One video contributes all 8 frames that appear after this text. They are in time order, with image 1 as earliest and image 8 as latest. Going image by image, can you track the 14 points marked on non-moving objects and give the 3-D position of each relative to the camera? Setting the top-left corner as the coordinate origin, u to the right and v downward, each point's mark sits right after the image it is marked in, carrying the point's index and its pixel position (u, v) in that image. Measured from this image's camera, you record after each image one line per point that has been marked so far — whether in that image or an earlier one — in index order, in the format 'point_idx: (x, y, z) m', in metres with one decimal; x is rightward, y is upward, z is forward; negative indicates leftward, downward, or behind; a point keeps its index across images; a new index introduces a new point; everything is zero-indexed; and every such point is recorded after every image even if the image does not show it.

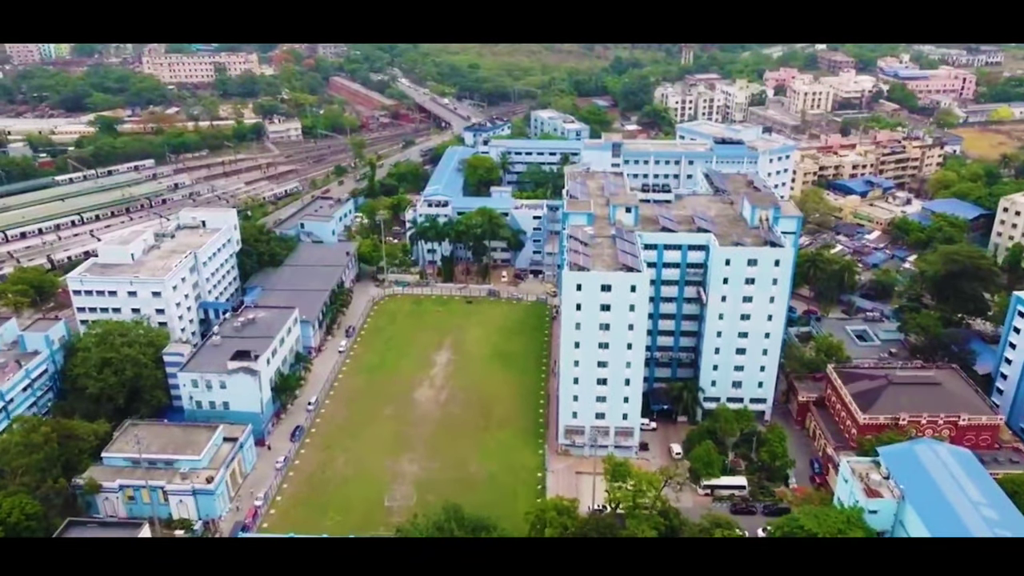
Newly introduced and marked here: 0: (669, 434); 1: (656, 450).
0: (+5.0, -4.5, +25.4) m
1: (+4.5, -4.9, +24.3) m
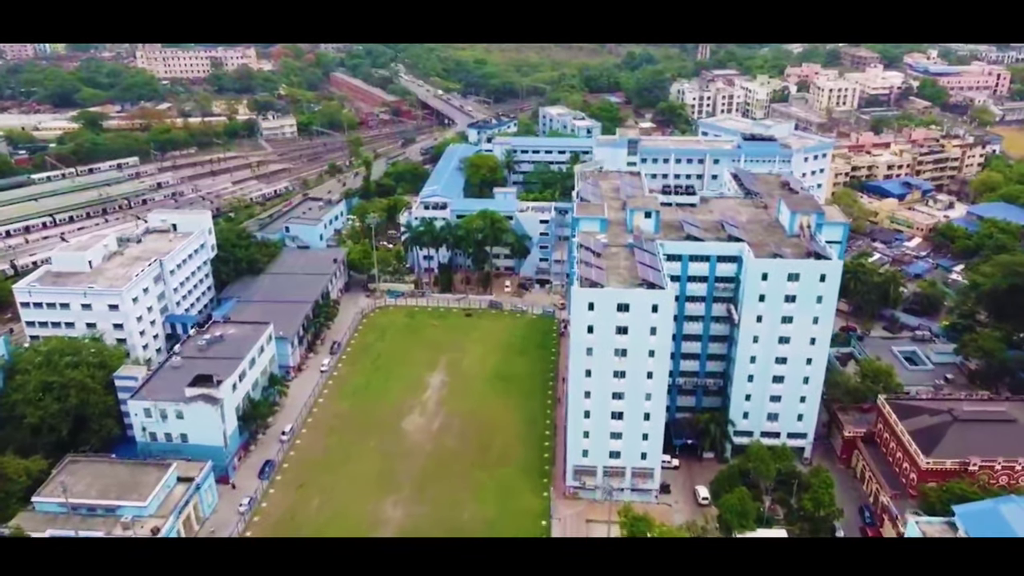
0: (+5.0, -5.1, +21.0) m
1: (+4.4, -5.5, +19.9) m
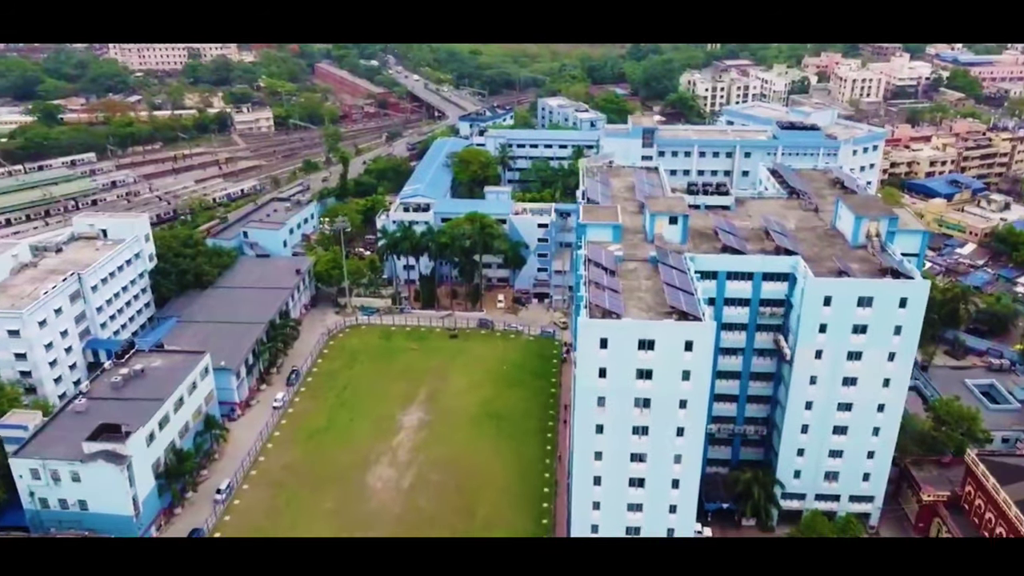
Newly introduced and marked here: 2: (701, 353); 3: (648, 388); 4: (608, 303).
0: (+4.7, -5.8, +15.0) m
1: (+4.1, -6.2, +13.9) m
2: (+4.3, -1.5, +18.4) m
3: (+3.2, -2.3, +18.8) m
4: (+2.3, -0.3, +19.0) m
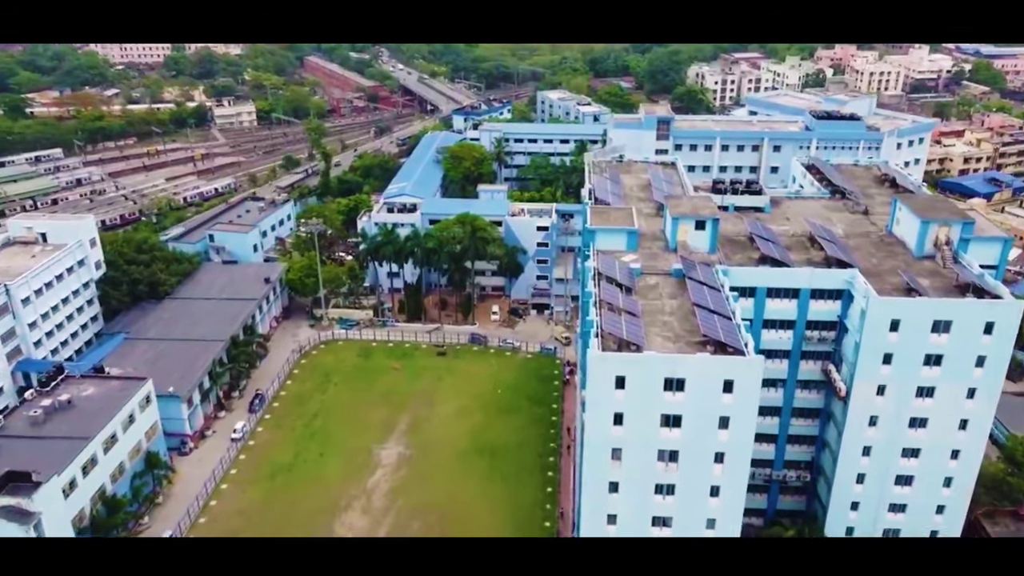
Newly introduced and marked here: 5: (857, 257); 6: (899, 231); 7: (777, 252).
0: (+4.5, -6.3, +11.2) m
1: (+3.9, -6.7, +10.1) m
2: (+4.2, -1.9, +14.5) m
3: (+3.0, -2.8, +14.9) m
4: (+2.1, -0.8, +15.1) m
5: (+8.0, +0.7, +18.5) m
6: (+9.4, +1.4, +19.6) m
7: (+6.2, +0.8, +18.7) m
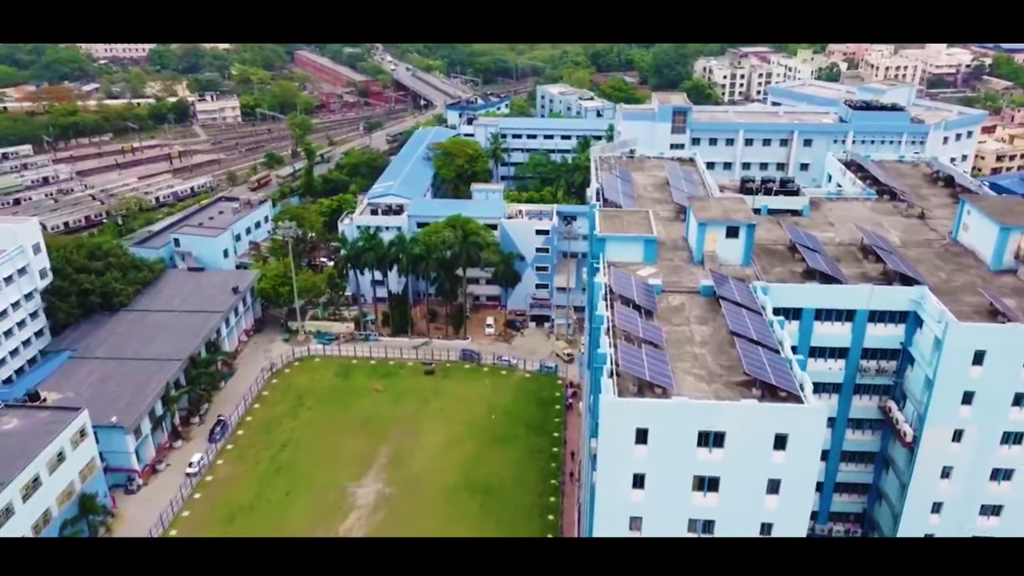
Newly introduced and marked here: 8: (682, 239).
0: (+4.4, -6.6, +8.0) m
1: (+3.8, -7.0, +6.9) m
2: (+4.1, -2.3, +11.4) m
3: (+2.9, -3.2, +11.7) m
4: (+2.0, -1.2, +11.9) m
5: (+7.8, +0.3, +15.3) m
6: (+9.3, +1.0, +16.4) m
7: (+6.1, +0.5, +15.6) m
8: (+3.6, +1.0, +16.8) m
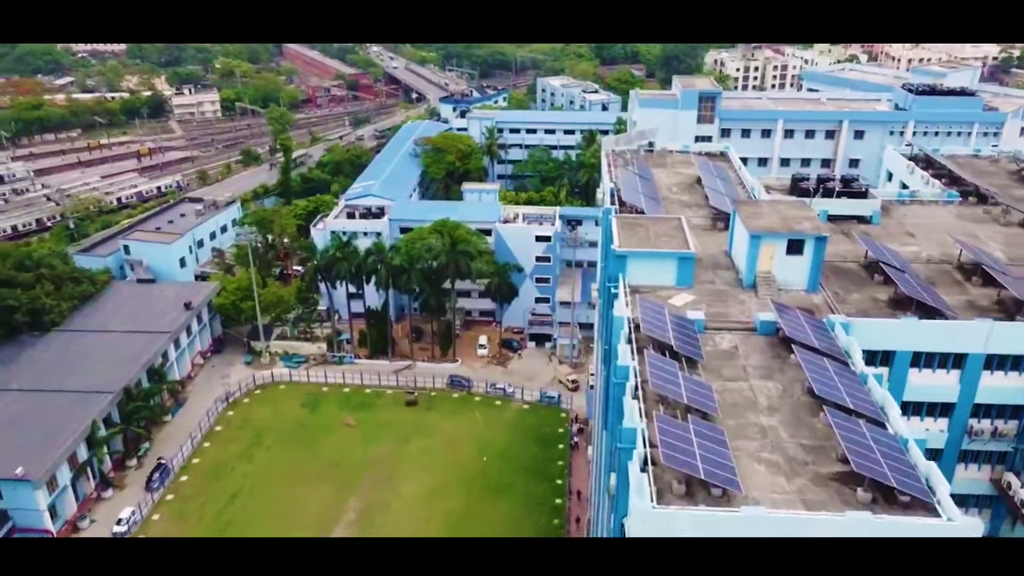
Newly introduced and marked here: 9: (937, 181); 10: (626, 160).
0: (+4.3, -7.1, +4.2) m
1: (+3.7, -7.5, +3.1) m
2: (+3.9, -2.8, +7.5) m
3: (+2.8, -3.6, +7.9) m
4: (+1.9, -1.7, +8.1) m
5: (+7.7, -0.2, +11.5) m
6: (+9.2, +0.5, +12.6) m
7: (+6.0, 0.0, +11.7) m
8: (+3.5, +0.5, +13.0) m
9: (+8.7, +2.3, +16.7) m
10: (+2.5, +2.9, +18.0) m
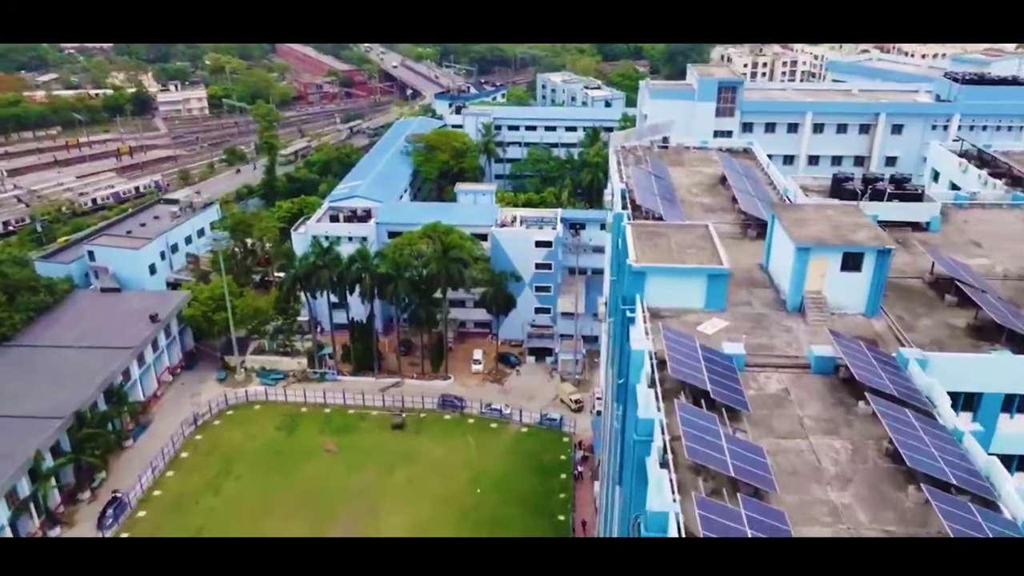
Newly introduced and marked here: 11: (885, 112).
0: (+4.2, -7.4, +2.0) m
1: (+3.6, -7.8, +0.9) m
2: (+3.9, -3.1, +5.4) m
3: (+2.7, -3.9, +5.7) m
4: (+1.8, -1.9, +6.0) m
5: (+7.6, -0.5, +9.4) m
6: (+9.1, +0.2, +10.4) m
7: (+5.9, -0.3, +9.6) m
8: (+3.4, +0.2, +10.8) m
9: (+8.7, +2.0, +14.6) m
10: (+2.5, +2.7, +15.8) m
11: (+8.3, +3.9, +17.8) m
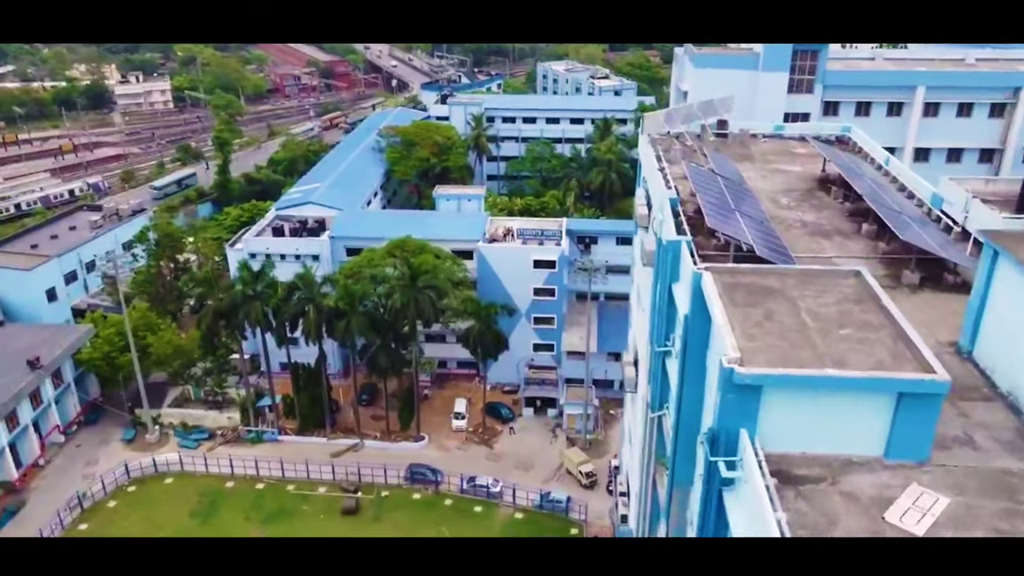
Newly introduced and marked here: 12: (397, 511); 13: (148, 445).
0: (+4.0, -8.1, -3.2) m
1: (+3.4, -8.5, -4.3) m
2: (+3.7, -3.8, +0.1) m
3: (+2.5, -4.7, +0.5) m
4: (+1.6, -2.7, +0.7) m
5: (+7.4, -1.2, +4.1) m
6: (+8.9, -0.5, +5.2) m
7: (+5.7, -1.1, +4.3) m
8: (+3.2, -0.5, +5.6) m
9: (+8.5, +1.3, +9.3) m
10: (+2.3, +1.9, +10.6) m
11: (+8.1, +3.2, +12.6) m
12: (-2.3, -4.4, +15.8) m
13: (-8.1, -3.4, +17.9) m
